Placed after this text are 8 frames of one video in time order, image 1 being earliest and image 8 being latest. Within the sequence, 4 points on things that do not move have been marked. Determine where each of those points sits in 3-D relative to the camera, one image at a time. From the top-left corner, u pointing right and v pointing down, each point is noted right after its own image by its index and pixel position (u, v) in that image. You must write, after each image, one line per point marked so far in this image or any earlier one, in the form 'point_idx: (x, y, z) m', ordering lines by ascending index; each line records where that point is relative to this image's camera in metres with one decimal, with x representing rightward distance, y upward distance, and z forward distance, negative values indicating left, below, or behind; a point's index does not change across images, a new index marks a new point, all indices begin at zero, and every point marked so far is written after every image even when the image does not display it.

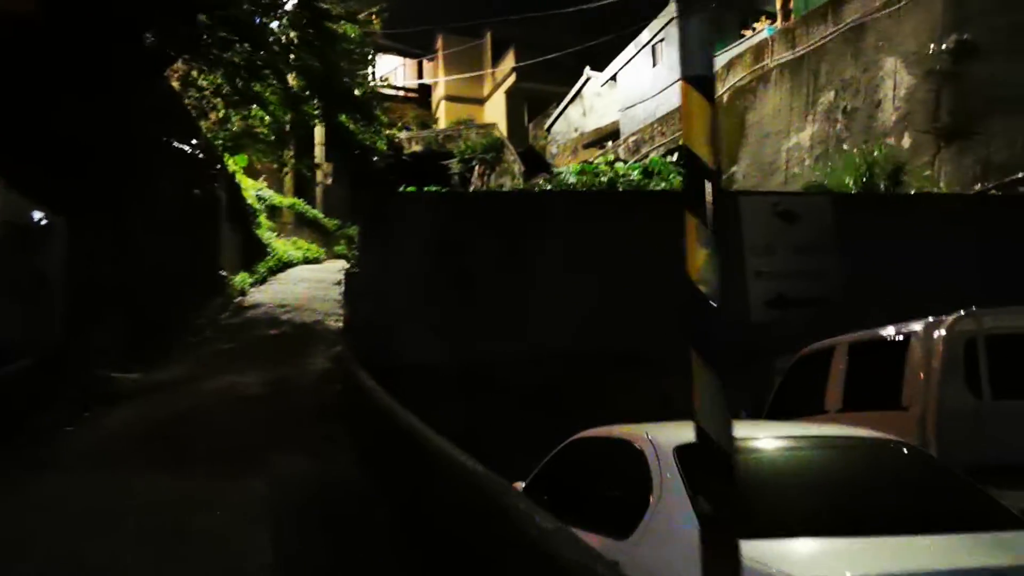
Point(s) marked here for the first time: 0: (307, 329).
0: (-2.3, -0.5, +10.4) m
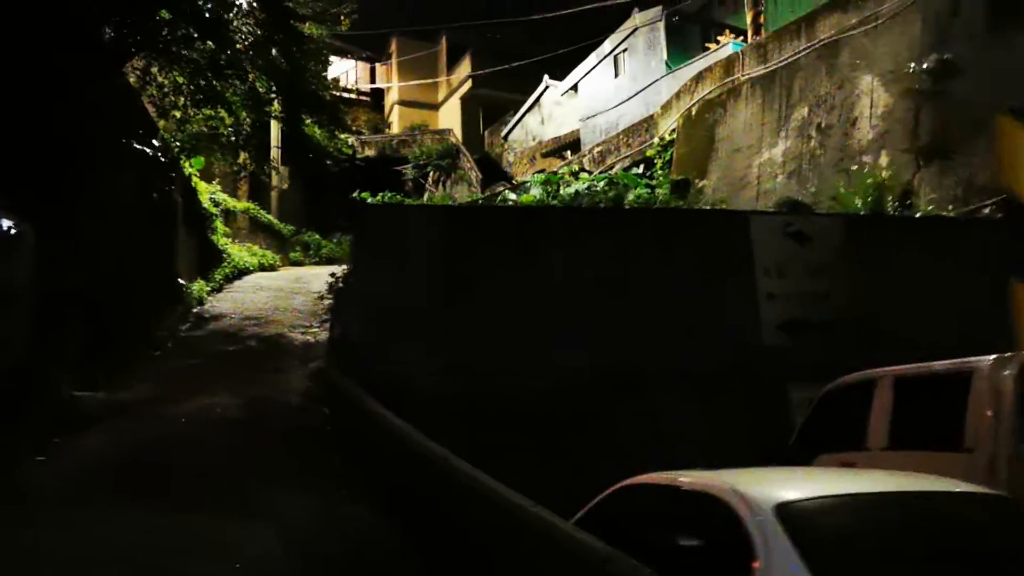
0: (-2.5, -0.6, +9.9) m
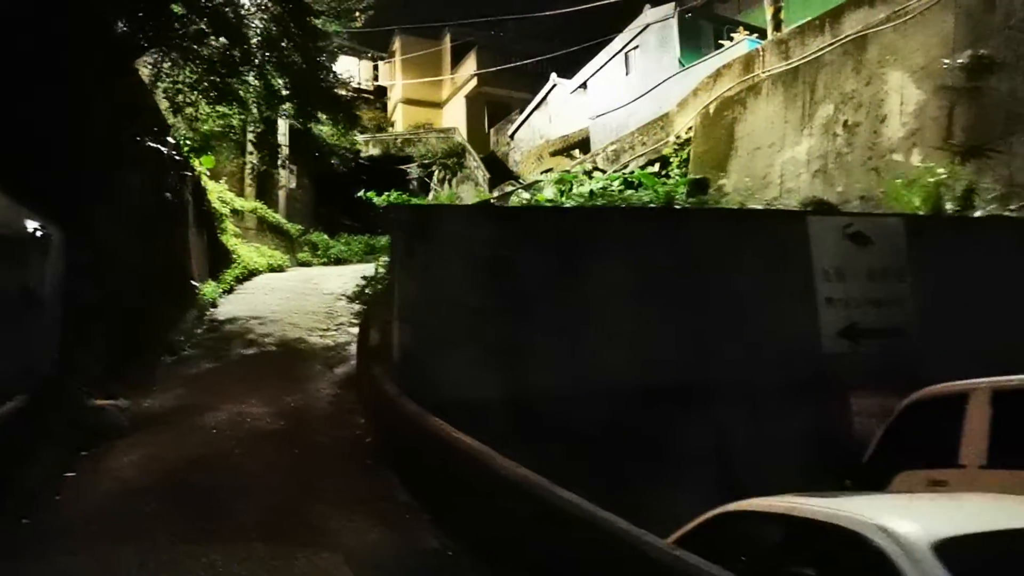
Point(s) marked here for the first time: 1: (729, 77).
0: (-2.2, -0.6, +9.6) m
1: (+3.3, +3.2, +14.4) m
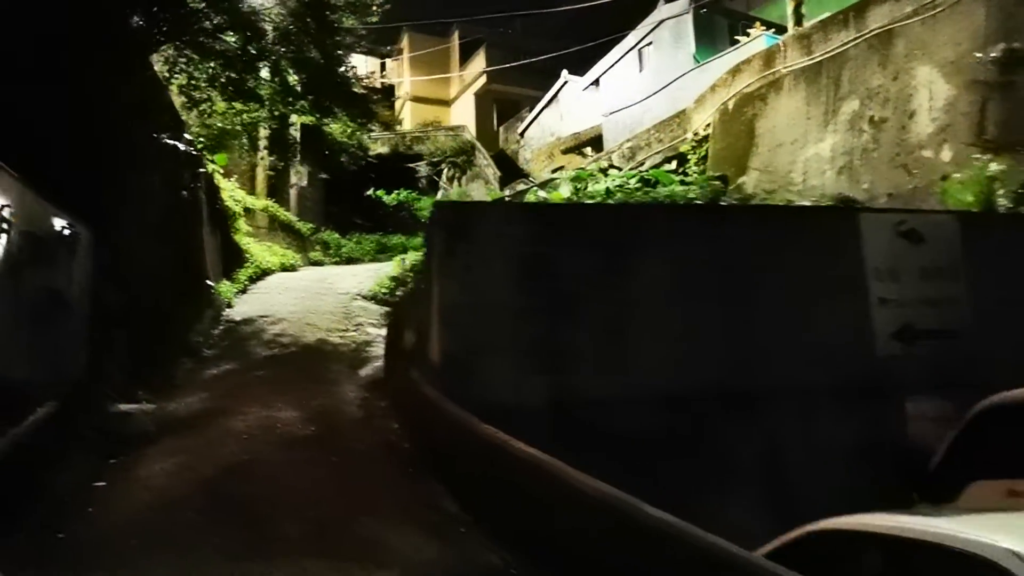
0: (-2.0, -0.6, +9.4) m
1: (+3.5, +3.2, +14.2) m
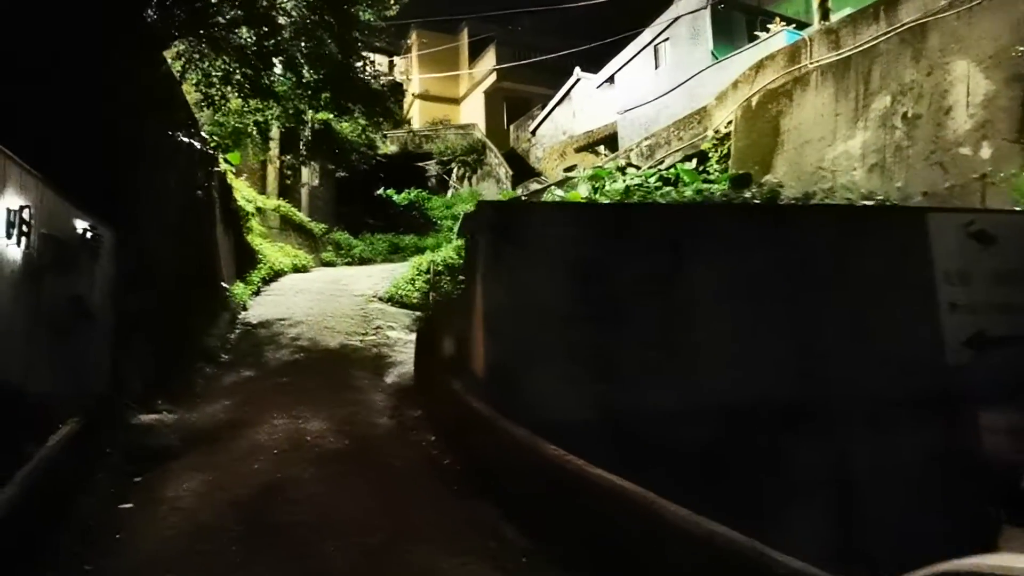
0: (-1.7, -0.6, +9.0) m
1: (+3.8, +3.2, +13.8) m
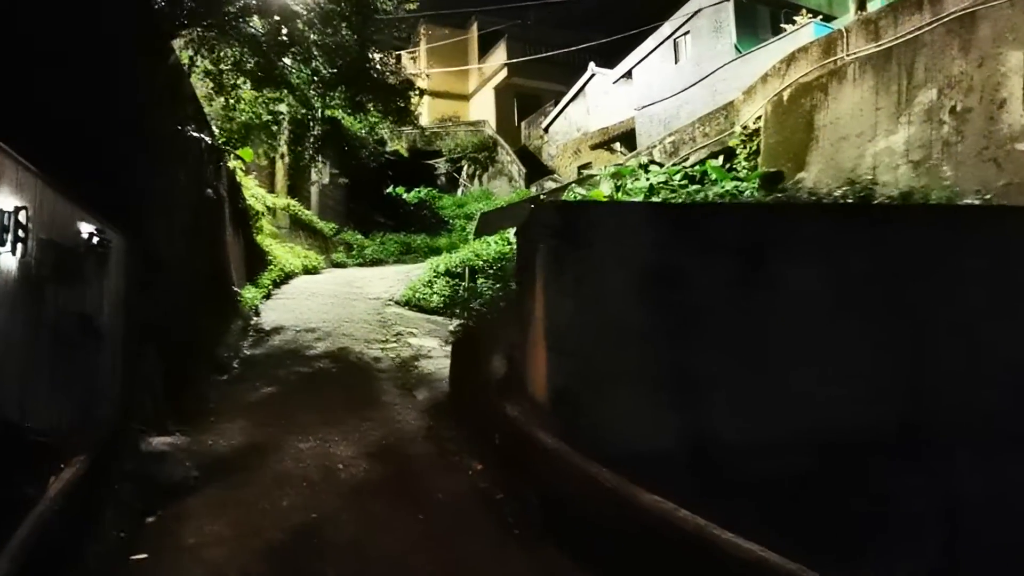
0: (-1.4, -0.7, +8.4) m
1: (+4.1, +3.2, +13.2) m
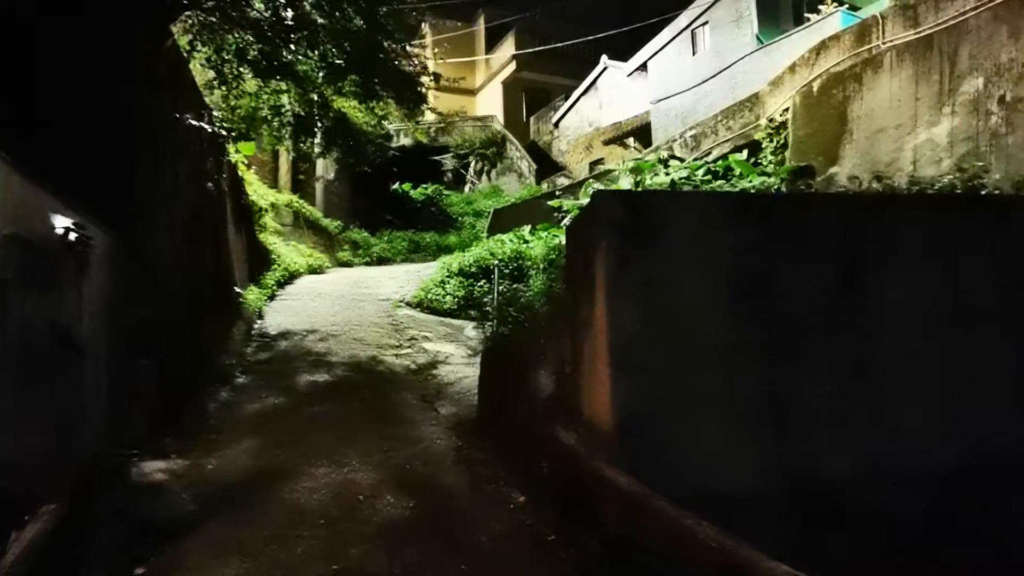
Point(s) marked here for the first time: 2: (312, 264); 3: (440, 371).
0: (-1.2, -0.7, +7.7) m
1: (+4.3, +3.1, +12.5) m
2: (-3.0, +0.4, +14.1) m
3: (-0.6, -0.7, +7.9) m
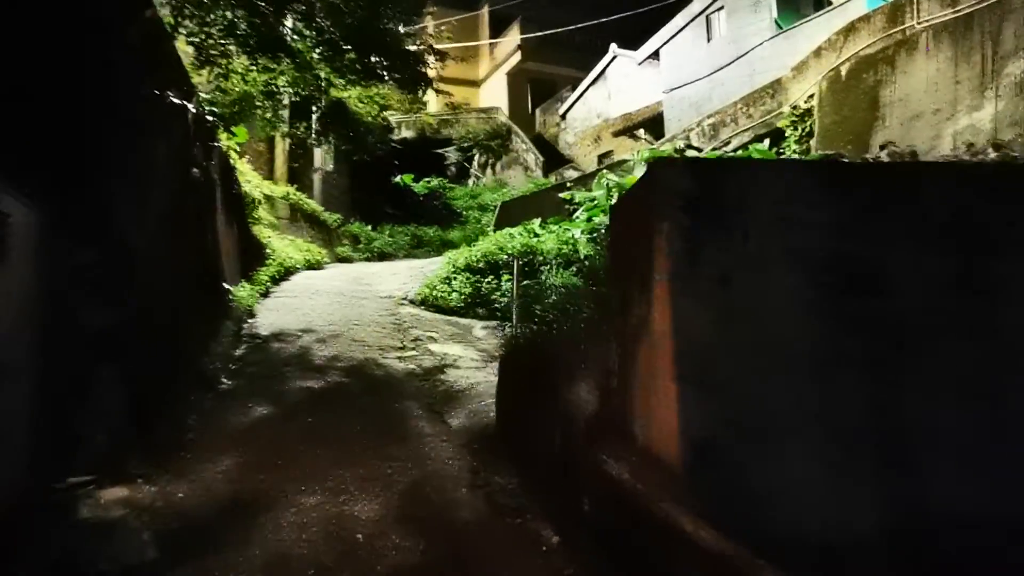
0: (-1.0, -0.7, +7.0) m
1: (+4.5, +3.2, +11.7) m
2: (-2.9, +0.4, +13.3) m
3: (-0.5, -0.7, +7.1) m
